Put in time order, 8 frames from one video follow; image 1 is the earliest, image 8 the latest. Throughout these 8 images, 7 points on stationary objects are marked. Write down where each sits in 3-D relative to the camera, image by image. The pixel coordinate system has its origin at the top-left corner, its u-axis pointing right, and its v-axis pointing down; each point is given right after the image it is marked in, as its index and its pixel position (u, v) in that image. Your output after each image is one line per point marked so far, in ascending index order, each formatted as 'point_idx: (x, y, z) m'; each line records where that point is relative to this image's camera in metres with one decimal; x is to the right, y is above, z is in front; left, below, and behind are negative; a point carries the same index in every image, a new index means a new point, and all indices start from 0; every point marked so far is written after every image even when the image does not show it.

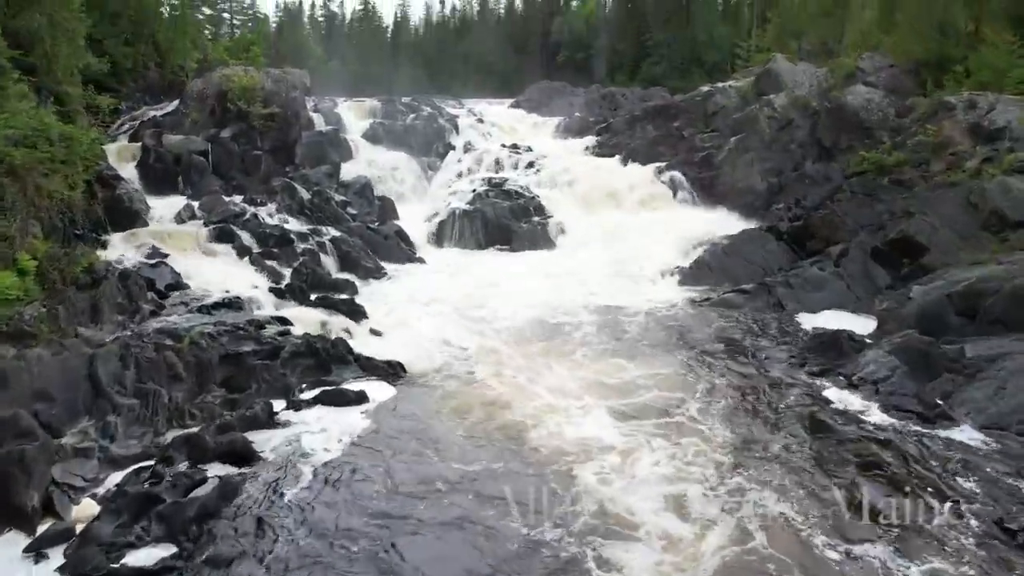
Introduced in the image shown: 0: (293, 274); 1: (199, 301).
0: (-6.2, +0.4, +19.0) m
1: (-7.1, -0.3, +15.2) m
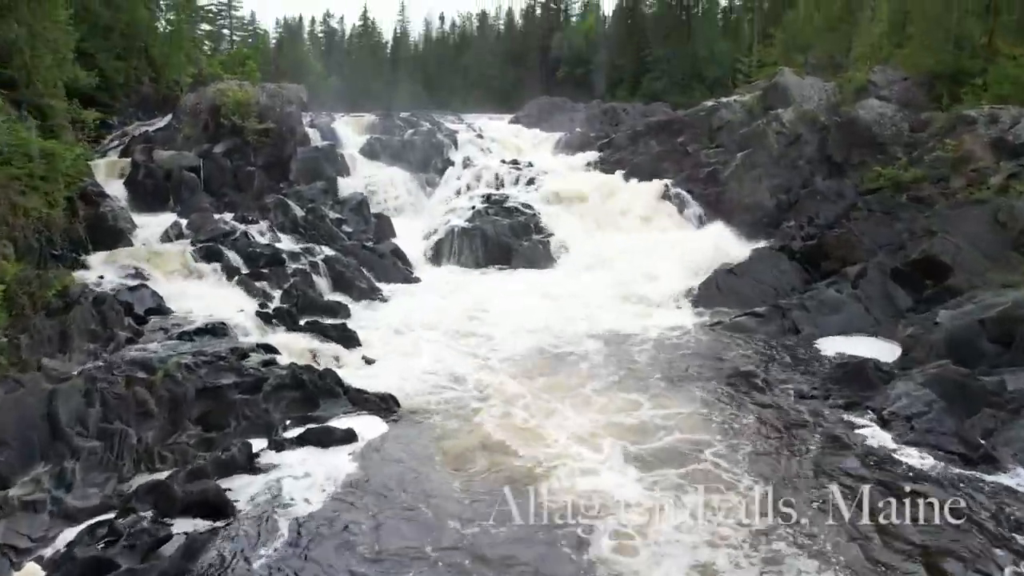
0: (-6.2, -0.2, +18.0) m
1: (-7.1, -0.8, +14.2) m
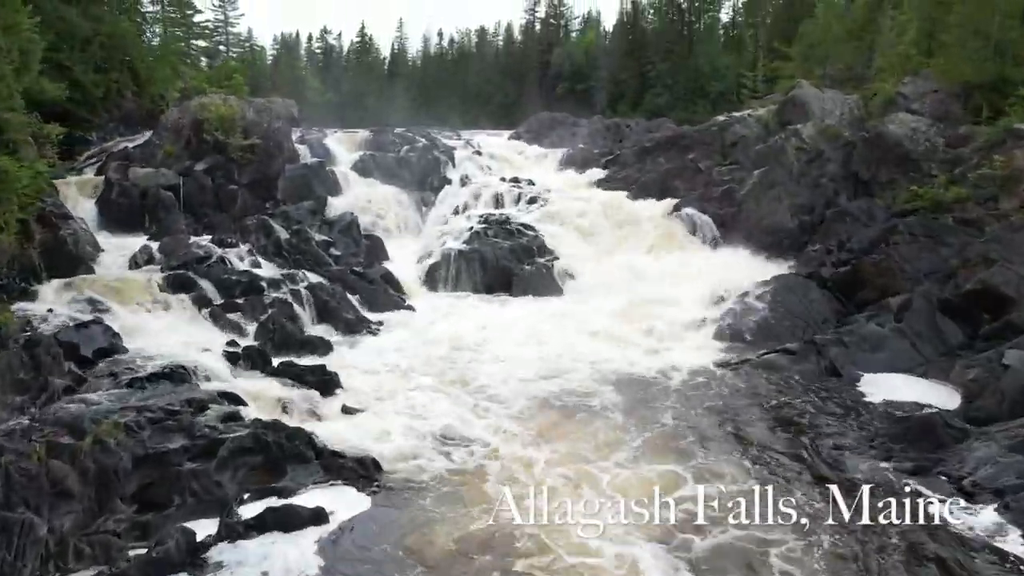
0: (-6.1, -1.0, +16.2) m
1: (-7.0, -1.5, +12.3) m
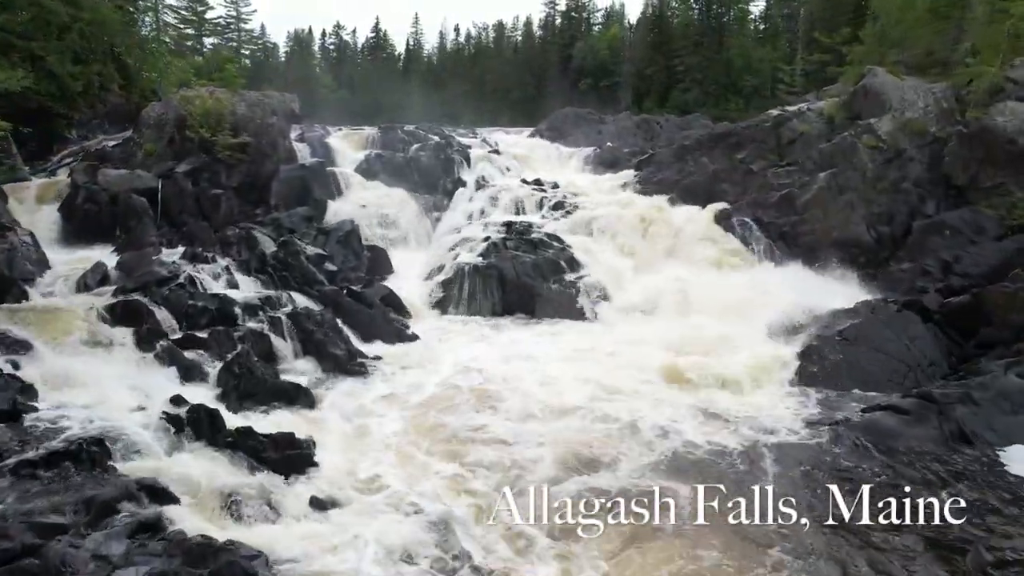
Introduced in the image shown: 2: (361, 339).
0: (-5.6, -1.7, +12.9) m
1: (-6.6, -2.2, +9.1) m
2: (-4.0, -1.3, +17.6) m
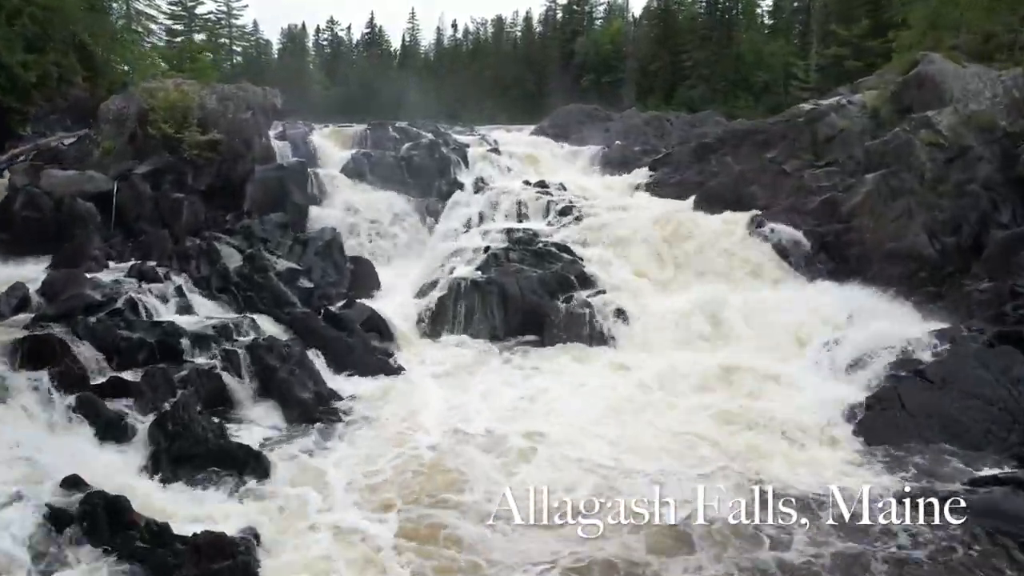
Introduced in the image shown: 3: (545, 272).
0: (-5.5, -2.2, +10.1) m
1: (-6.5, -2.7, +6.3) m
2: (-3.9, -1.8, +14.8) m
3: (+0.9, +0.4, +17.9) m
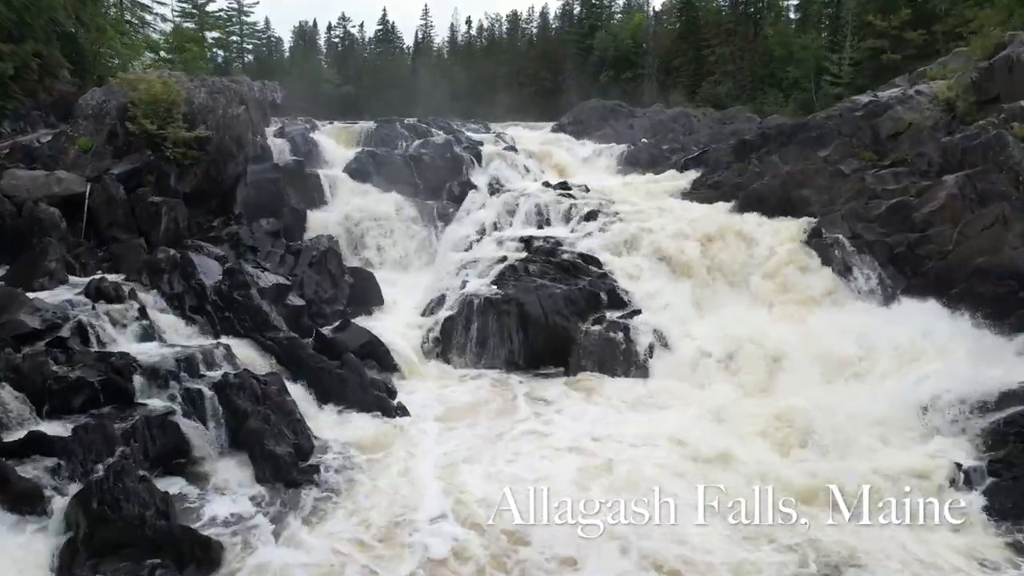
0: (-5.2, -2.6, +7.8) m
1: (-6.2, -3.1, +4.0) m
2: (-3.5, -2.3, +12.5) m
3: (+1.3, 0.0, +15.4) m
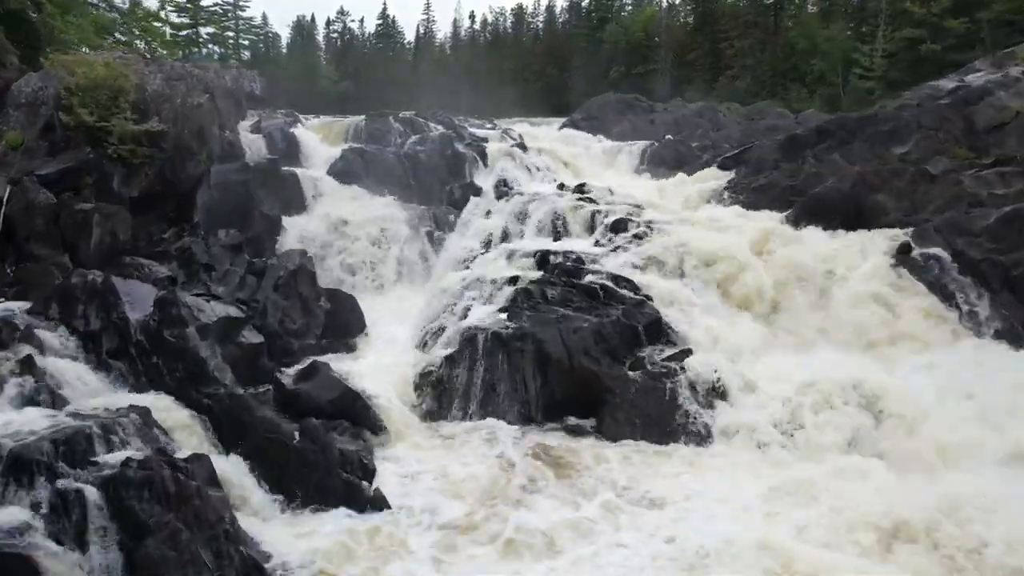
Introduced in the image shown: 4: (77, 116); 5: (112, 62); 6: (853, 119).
0: (-4.9, -3.2, +4.4) m
1: (-6.0, -3.7, +0.7) m
2: (-3.2, -2.9, +9.1) m
3: (+1.6, -0.6, +12.0) m
4: (-11.0, +4.3, +16.9) m
5: (-10.9, +6.2, +18.3) m
6: (+9.6, +4.8, +18.7) m
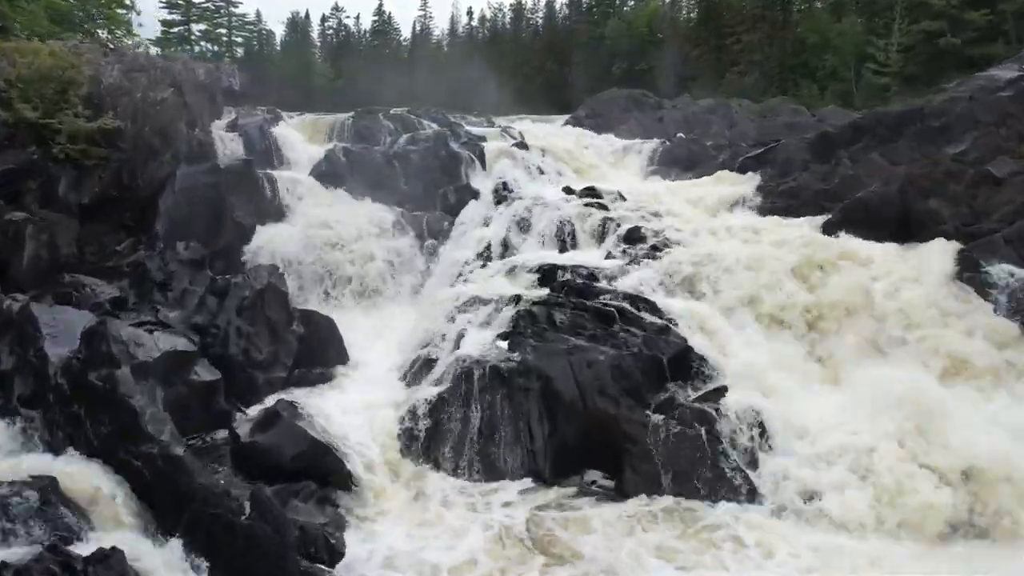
0: (-4.9, -3.7, +2.4) m
1: (-6.0, -4.2, -1.3) m
2: (-3.2, -3.3, +7.1) m
3: (+1.7, -1.0, +10.0) m
4: (-10.9, +3.9, +14.9) m
5: (-10.9, +5.8, +16.3) m
6: (+9.6, +4.4, +16.7) m
